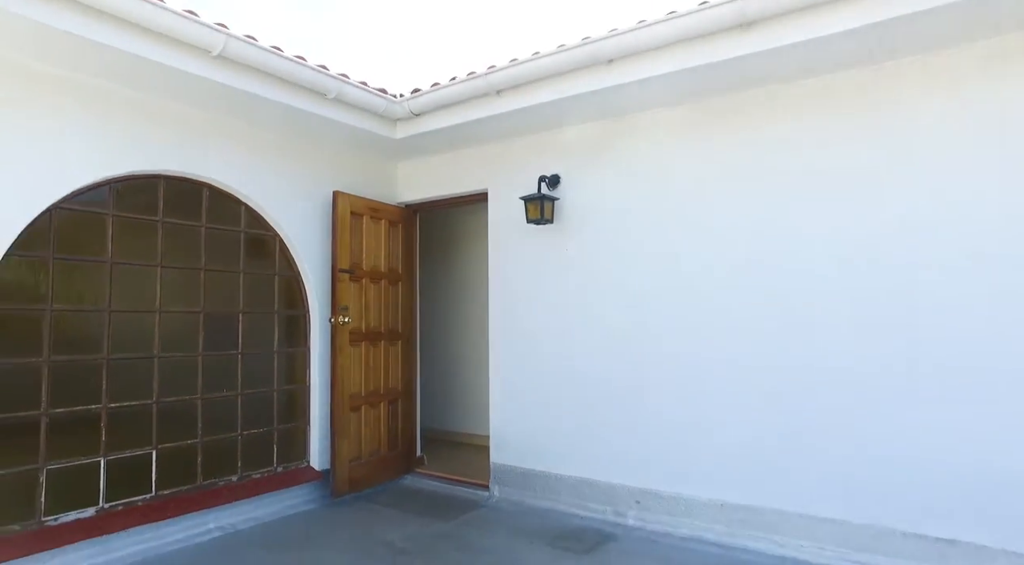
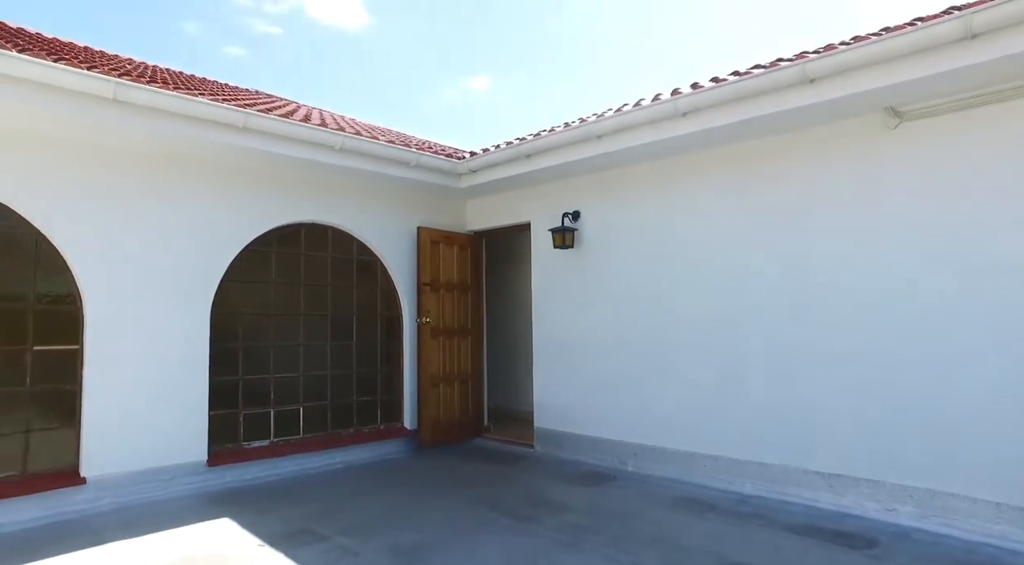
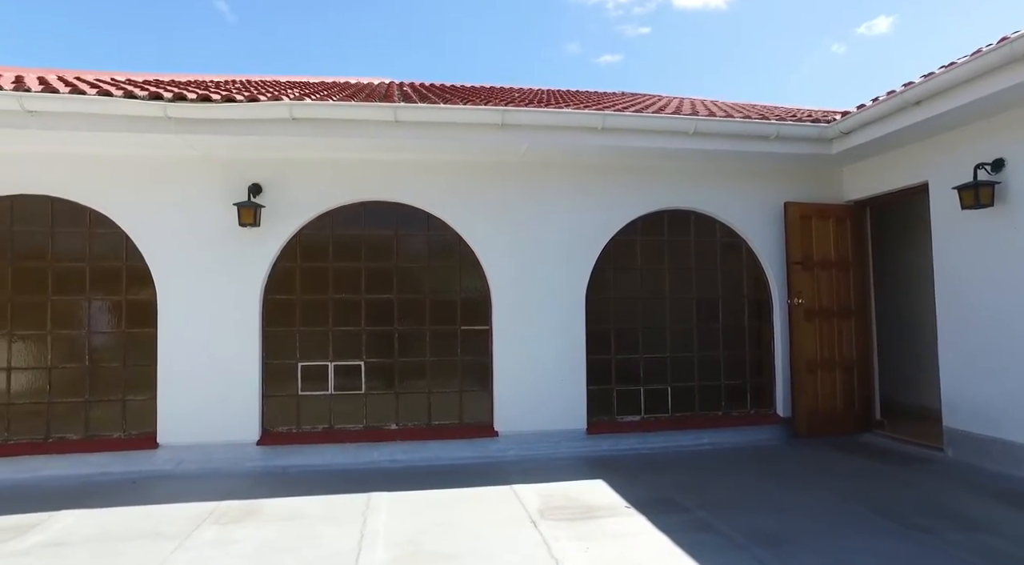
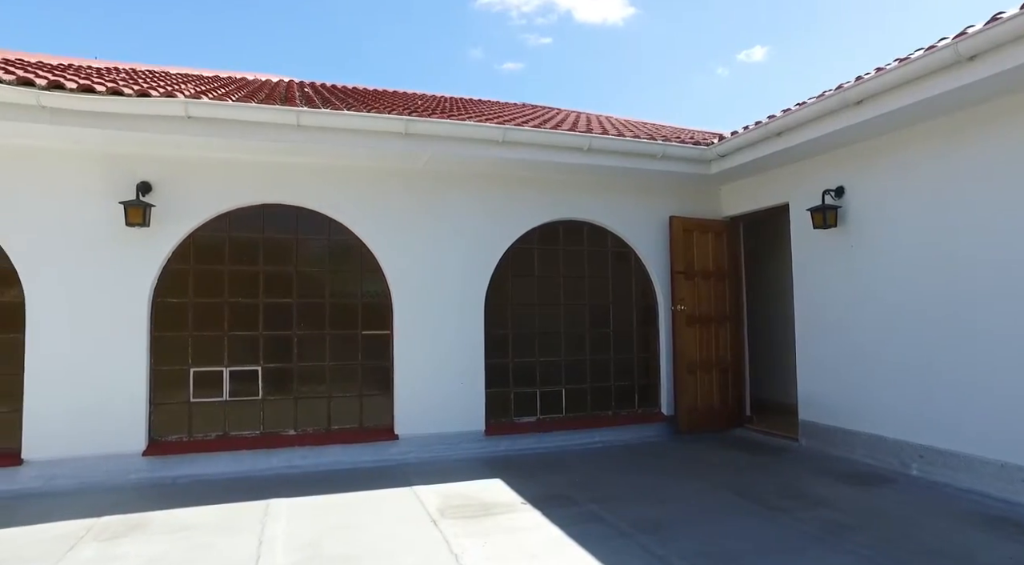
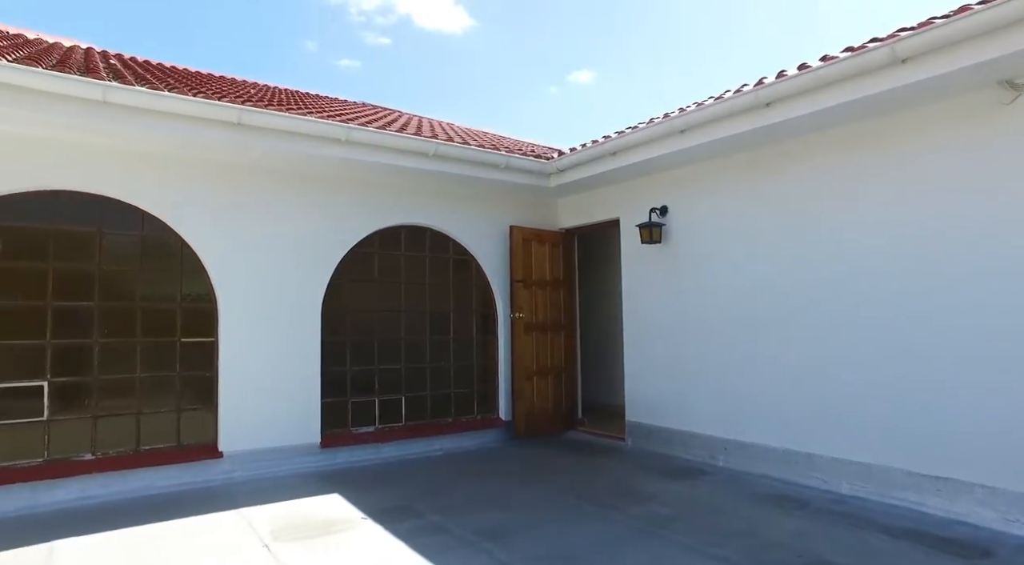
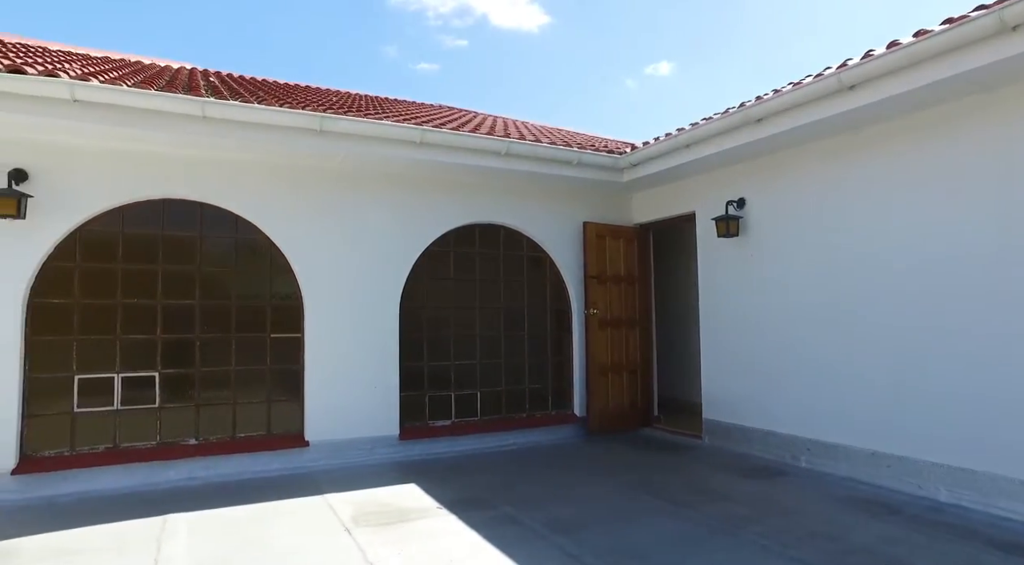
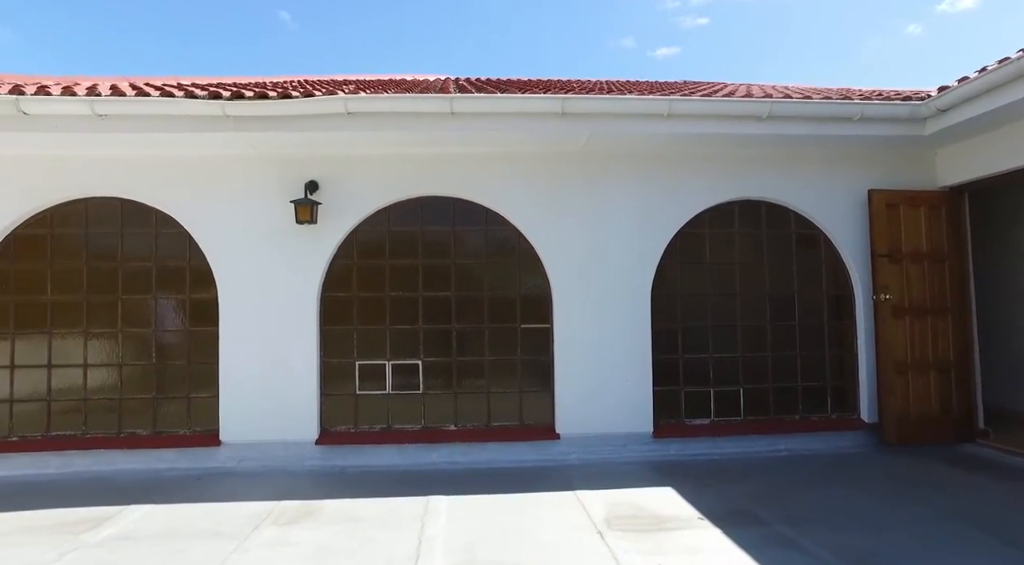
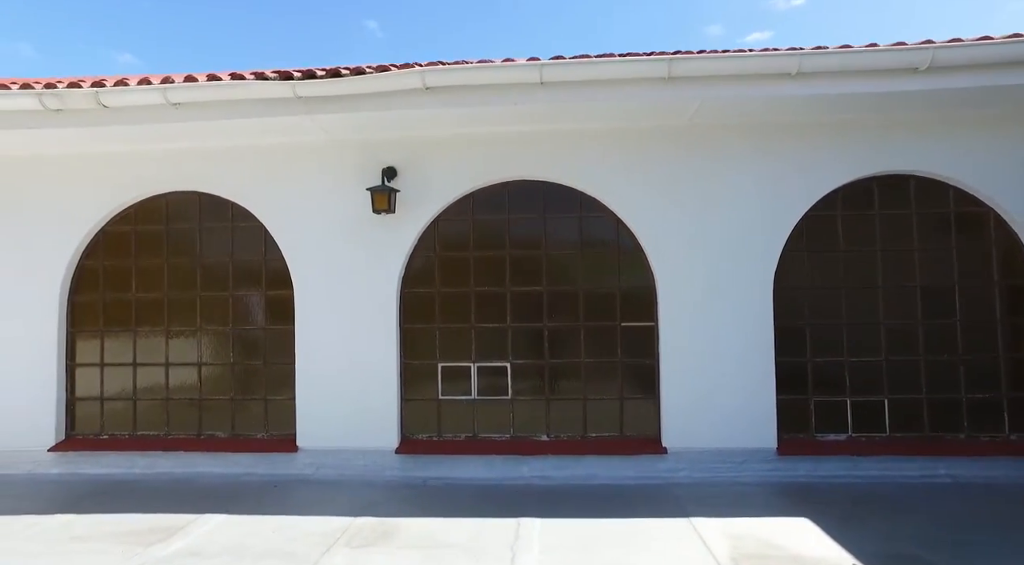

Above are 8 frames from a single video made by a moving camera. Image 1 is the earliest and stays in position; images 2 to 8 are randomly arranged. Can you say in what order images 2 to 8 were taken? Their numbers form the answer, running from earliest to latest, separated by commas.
2, 5, 6, 4, 3, 7, 8
